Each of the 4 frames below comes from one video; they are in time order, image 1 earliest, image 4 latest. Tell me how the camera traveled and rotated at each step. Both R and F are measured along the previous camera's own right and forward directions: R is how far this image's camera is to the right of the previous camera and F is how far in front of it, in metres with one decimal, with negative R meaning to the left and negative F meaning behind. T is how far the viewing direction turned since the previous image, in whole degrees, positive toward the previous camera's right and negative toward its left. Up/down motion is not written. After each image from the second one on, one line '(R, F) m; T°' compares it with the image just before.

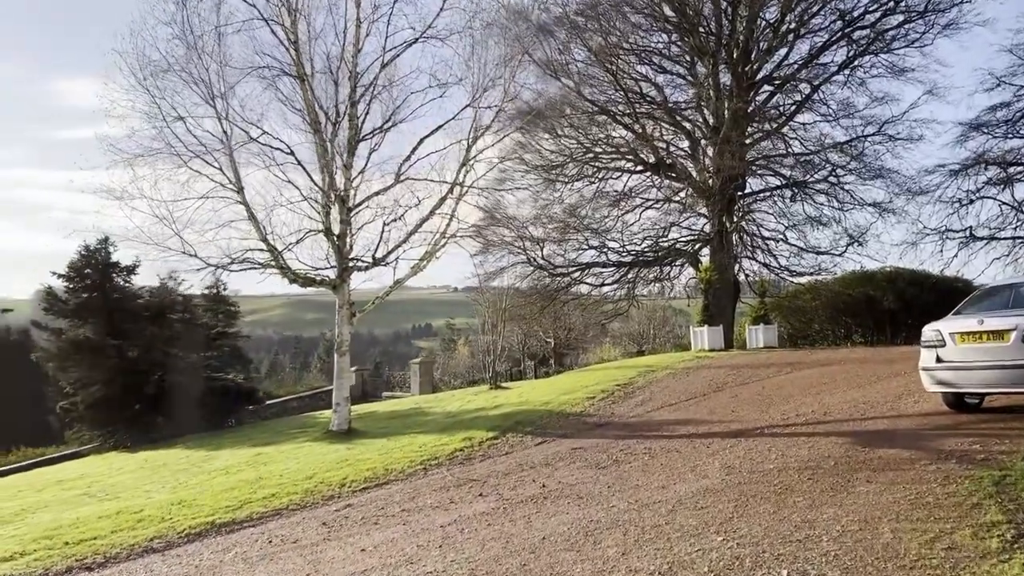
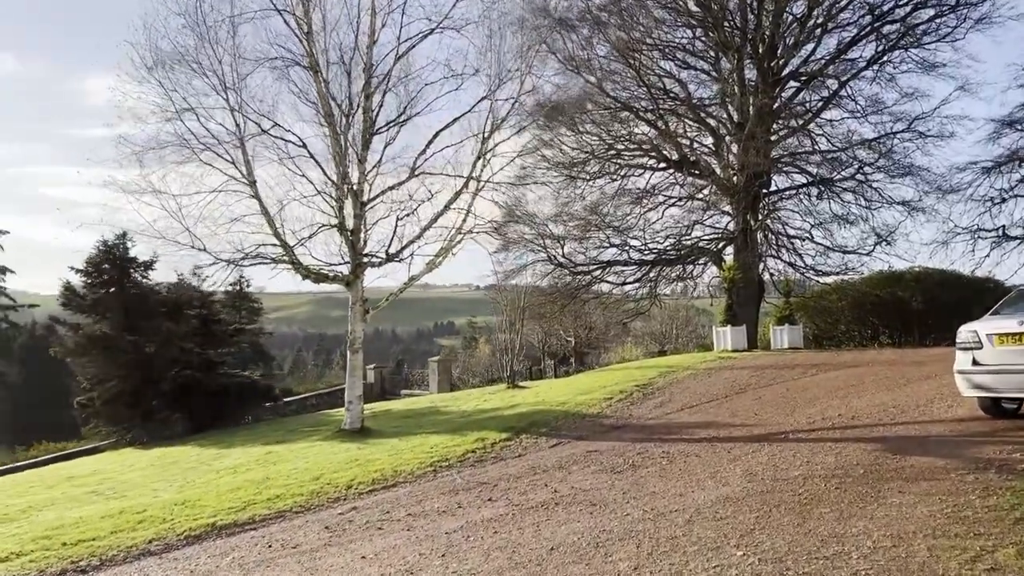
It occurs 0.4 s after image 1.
(+0.1, +0.2) m; -2°
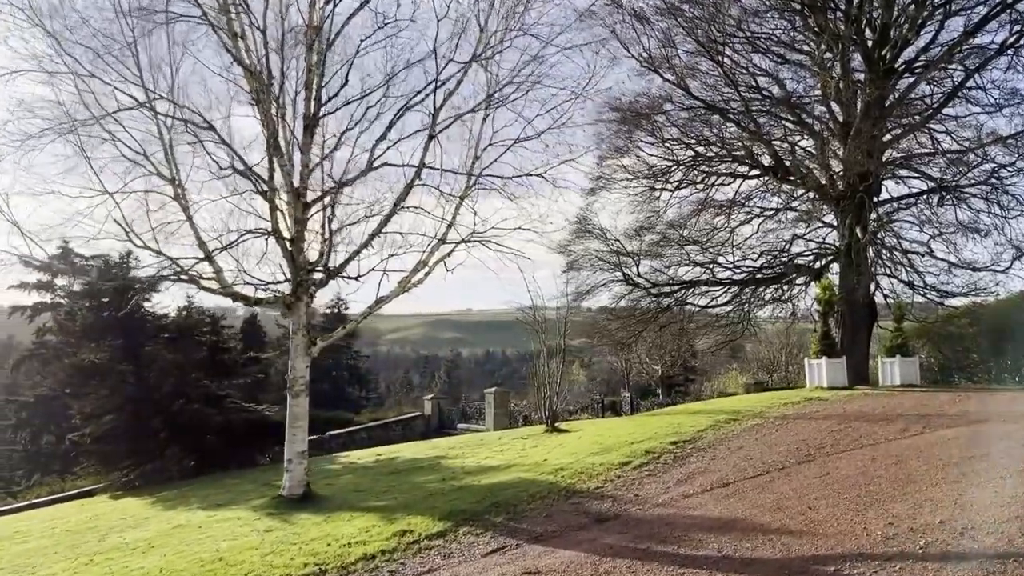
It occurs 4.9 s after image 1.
(+1.3, +2.3) m; -9°
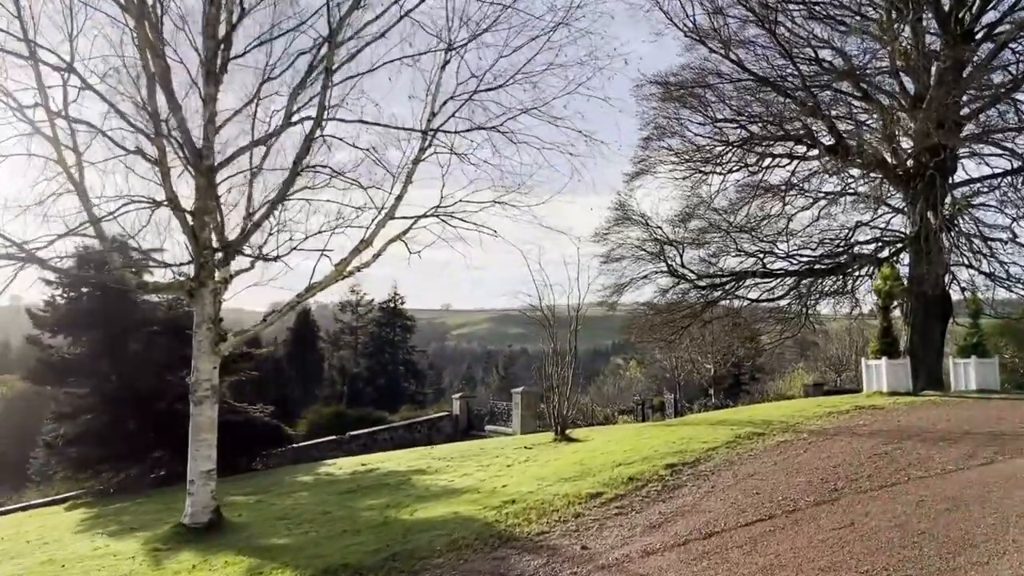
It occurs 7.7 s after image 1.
(+1.0, +1.5) m; -5°
